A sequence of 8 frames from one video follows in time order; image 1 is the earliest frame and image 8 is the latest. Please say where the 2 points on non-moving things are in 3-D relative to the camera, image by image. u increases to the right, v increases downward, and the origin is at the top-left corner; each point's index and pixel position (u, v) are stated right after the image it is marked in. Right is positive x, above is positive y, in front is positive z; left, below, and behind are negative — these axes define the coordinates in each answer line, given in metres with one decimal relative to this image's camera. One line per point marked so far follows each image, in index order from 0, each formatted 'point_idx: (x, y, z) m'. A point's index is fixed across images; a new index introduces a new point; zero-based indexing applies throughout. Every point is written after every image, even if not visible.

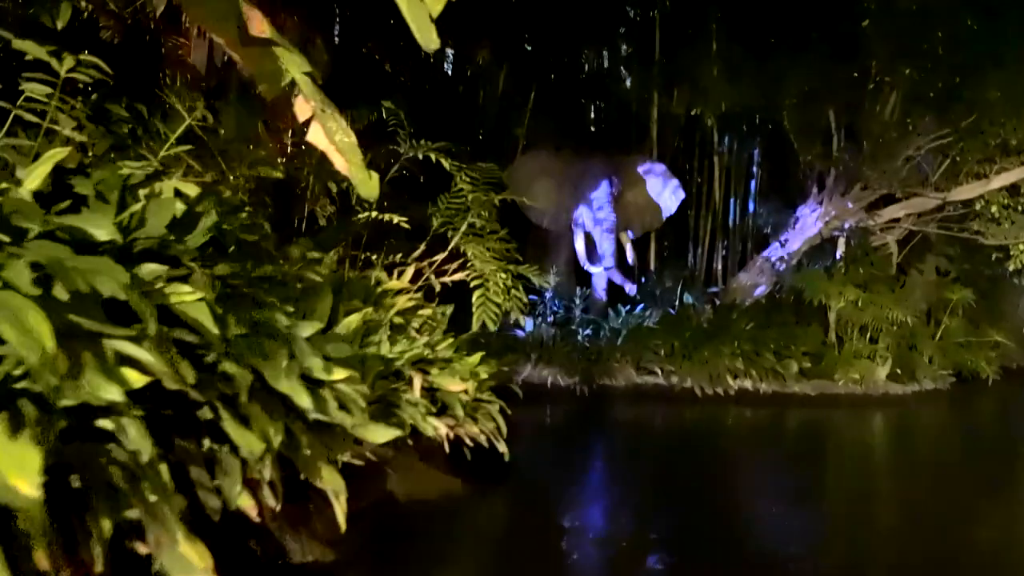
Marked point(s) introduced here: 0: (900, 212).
0: (+4.0, +0.8, +7.7) m
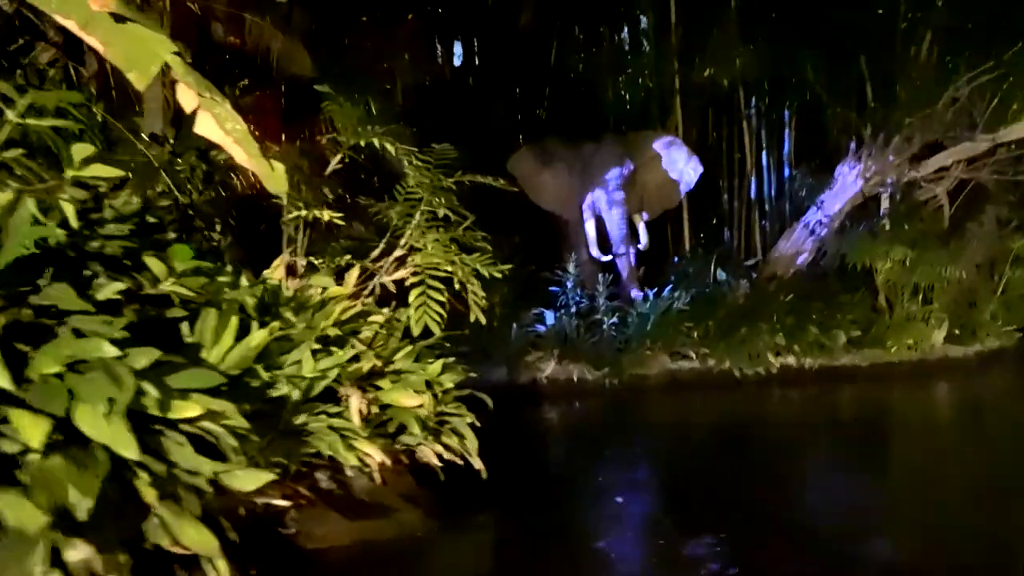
0: (+4.1, +1.2, +7.1) m
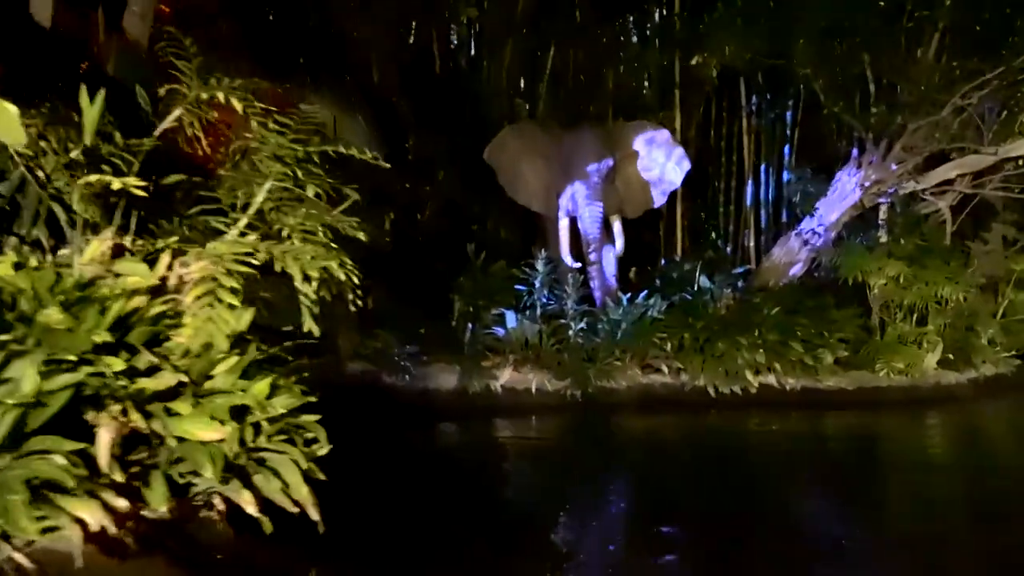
0: (+3.9, +1.0, +6.5) m
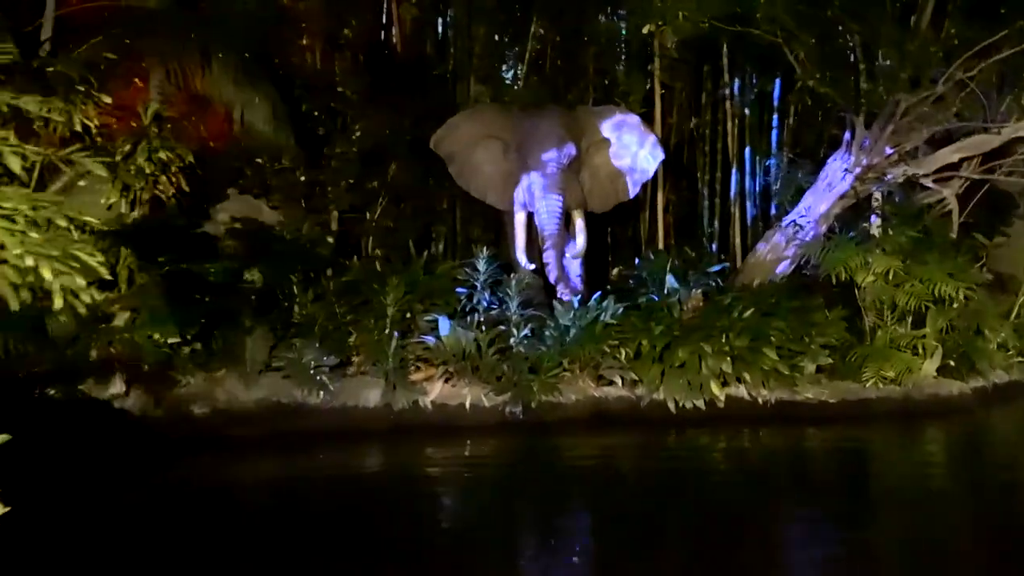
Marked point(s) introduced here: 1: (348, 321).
0: (+3.5, +1.0, +5.8) m
1: (-1.1, -0.2, +5.2) m
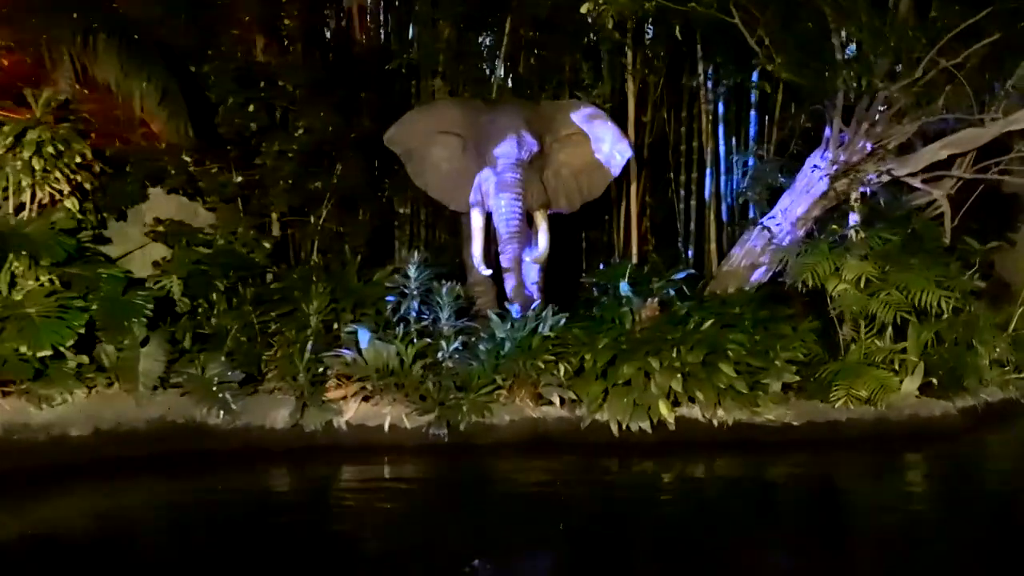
0: (+3.1, +1.0, +5.3) m
1: (-1.5, -0.3, +4.7) m
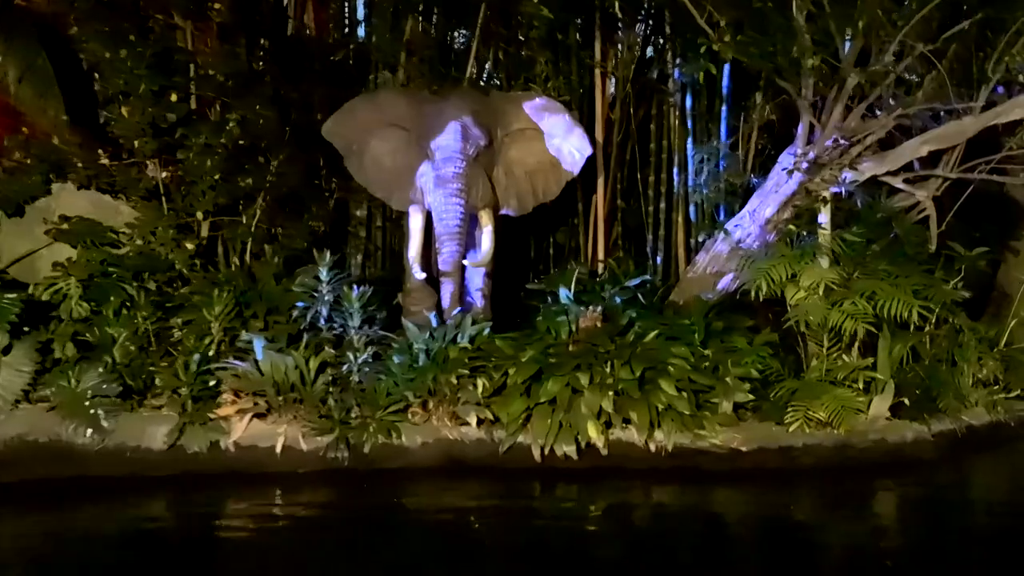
0: (+2.6, +0.9, +4.8) m
1: (-2.0, -0.3, +4.3) m
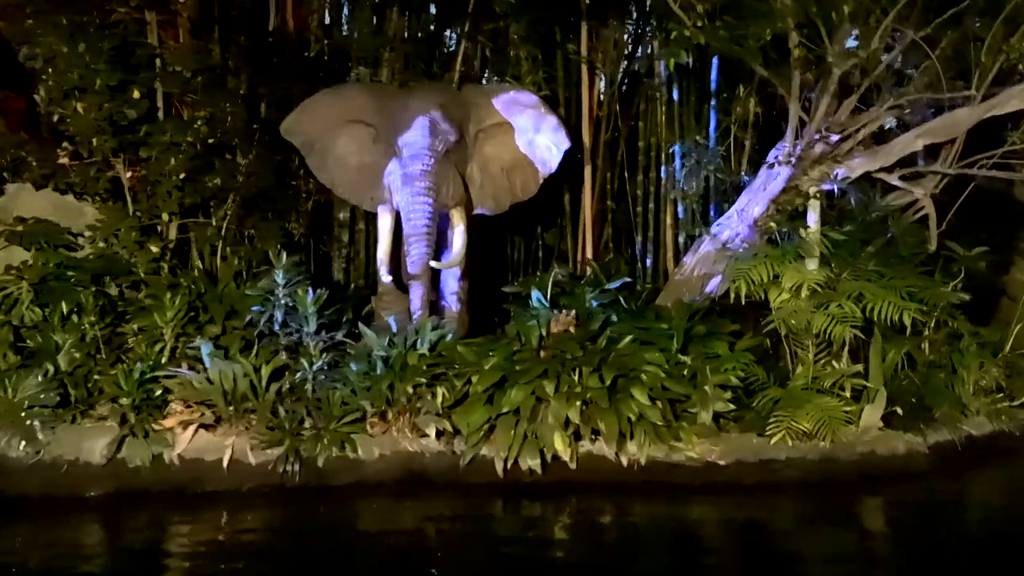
0: (+2.5, +0.9, +4.5) m
1: (-2.2, -0.3, +4.0) m
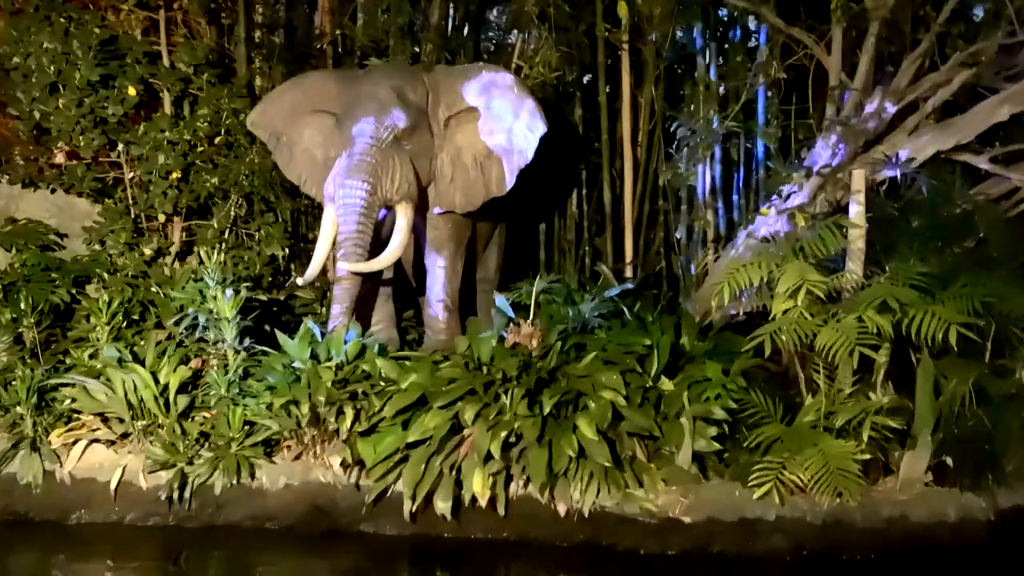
0: (+2.3, +0.8, +3.5) m
1: (-2.4, -0.3, +3.8) m
